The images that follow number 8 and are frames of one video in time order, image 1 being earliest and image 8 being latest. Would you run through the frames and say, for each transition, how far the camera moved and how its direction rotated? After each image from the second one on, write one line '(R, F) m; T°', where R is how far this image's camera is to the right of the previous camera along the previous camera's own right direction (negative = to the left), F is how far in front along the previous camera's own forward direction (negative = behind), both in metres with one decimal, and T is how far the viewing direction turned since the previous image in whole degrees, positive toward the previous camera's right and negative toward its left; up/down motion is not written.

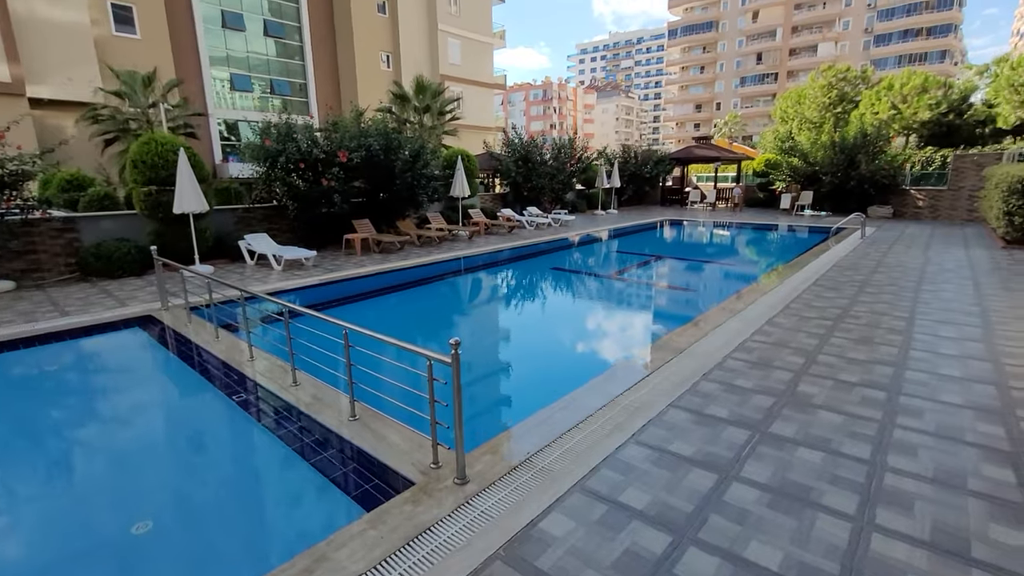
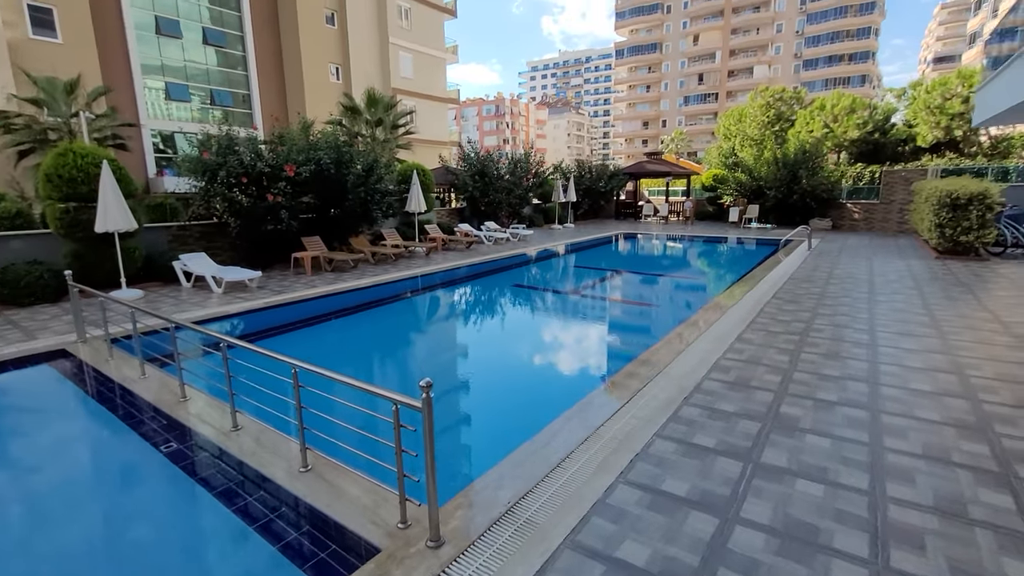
(-0.1, +0.3) m; +5°
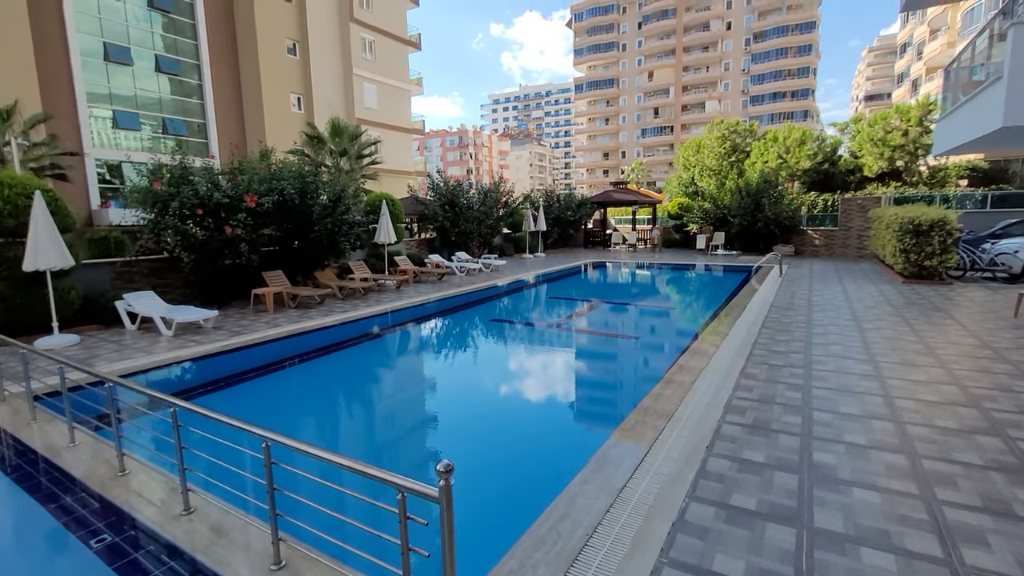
(-0.3, +0.4) m; +4°
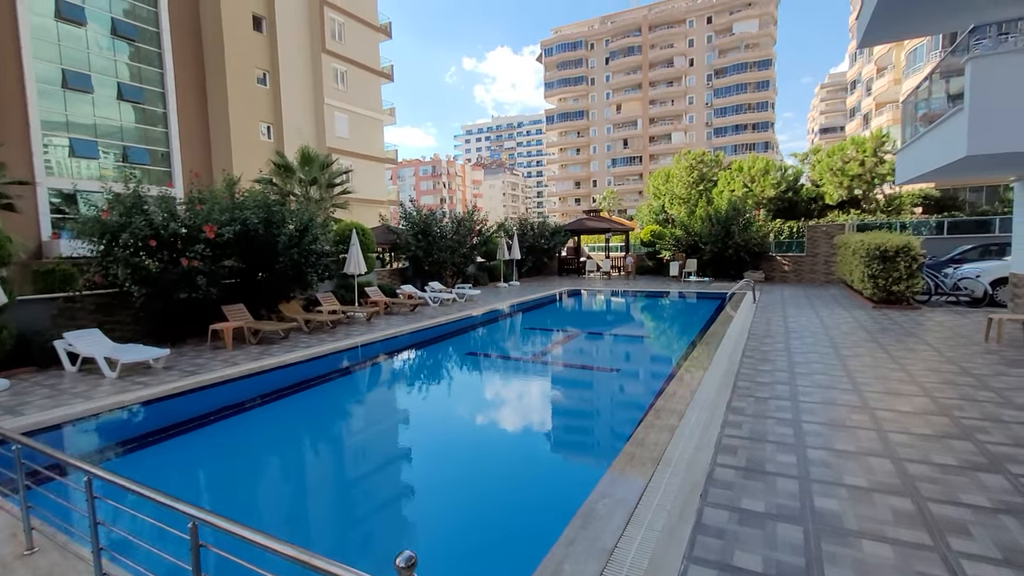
(0.0, +0.3) m; +3°
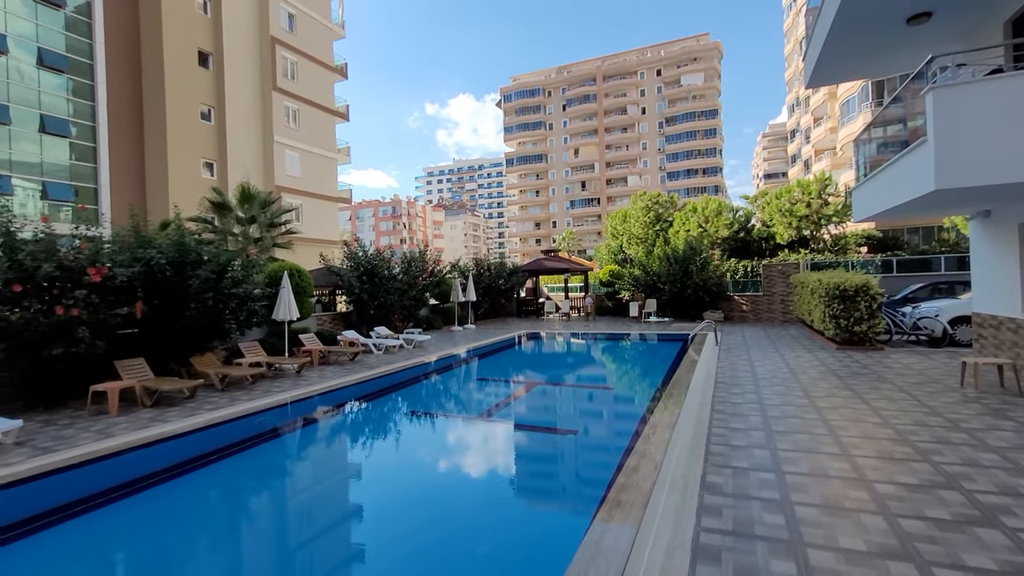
(+0.3, +0.9) m; +4°
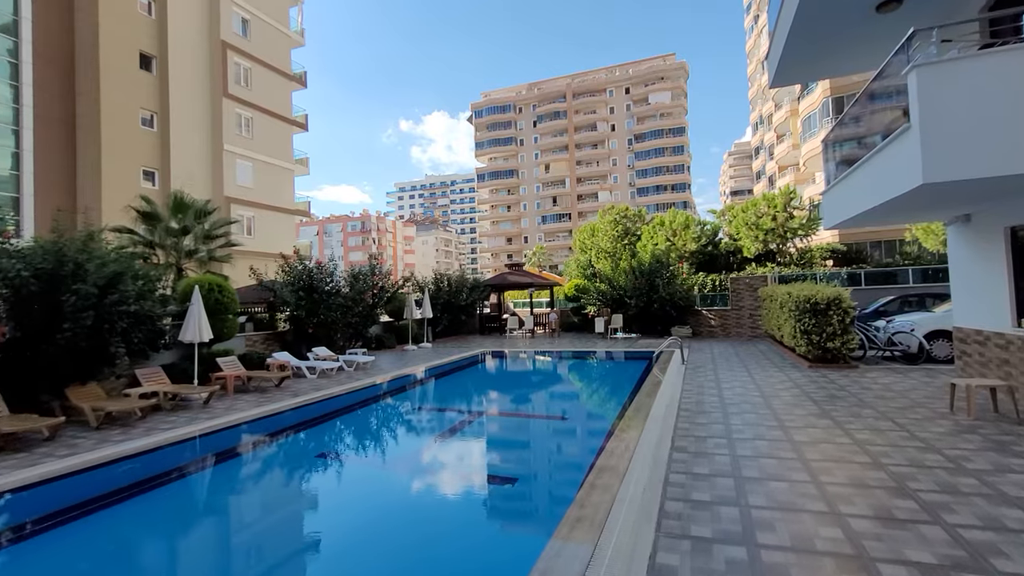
(+0.6, +1.0) m; +3°
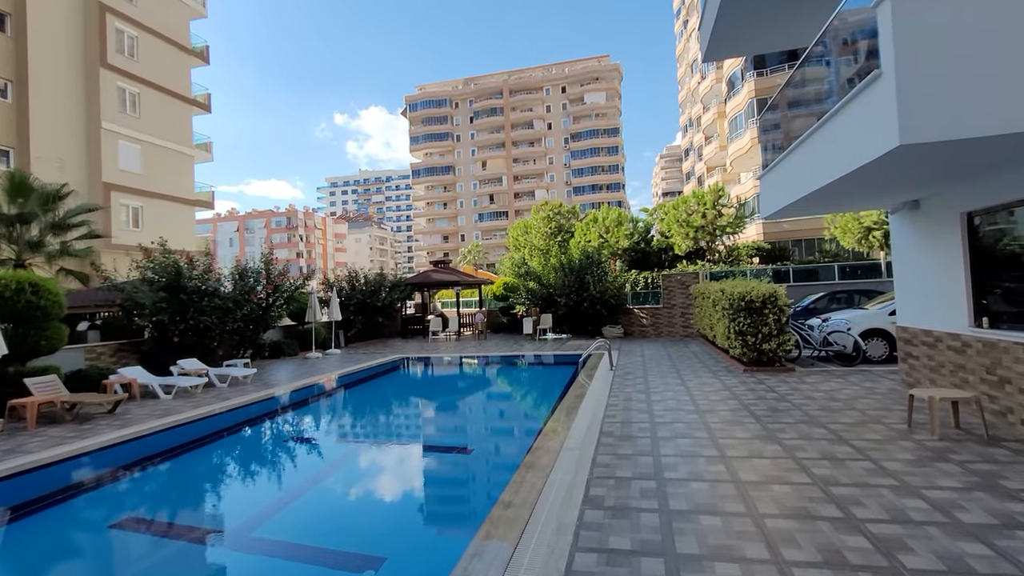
(+0.7, +1.4) m; +7°
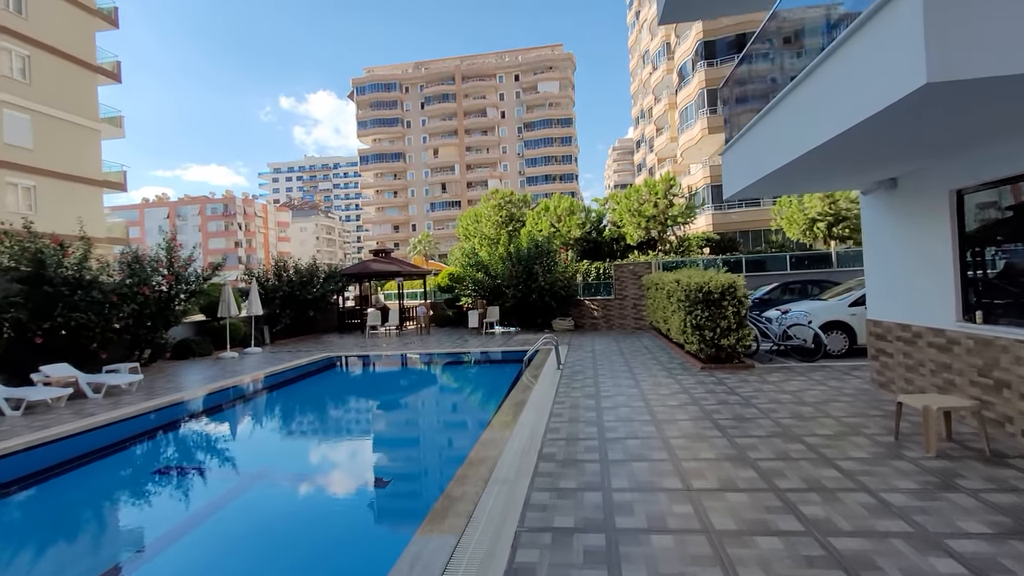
(+0.3, +1.1) m; +5°
